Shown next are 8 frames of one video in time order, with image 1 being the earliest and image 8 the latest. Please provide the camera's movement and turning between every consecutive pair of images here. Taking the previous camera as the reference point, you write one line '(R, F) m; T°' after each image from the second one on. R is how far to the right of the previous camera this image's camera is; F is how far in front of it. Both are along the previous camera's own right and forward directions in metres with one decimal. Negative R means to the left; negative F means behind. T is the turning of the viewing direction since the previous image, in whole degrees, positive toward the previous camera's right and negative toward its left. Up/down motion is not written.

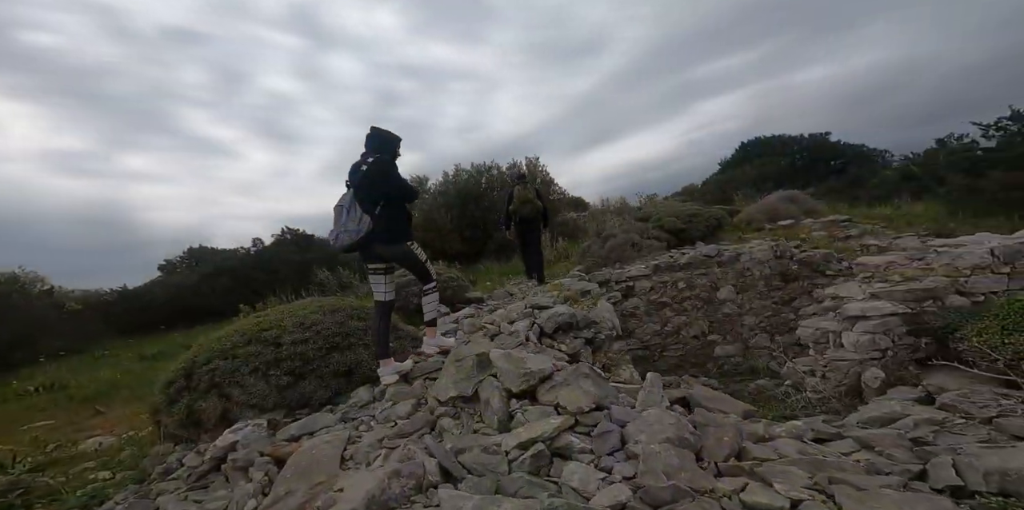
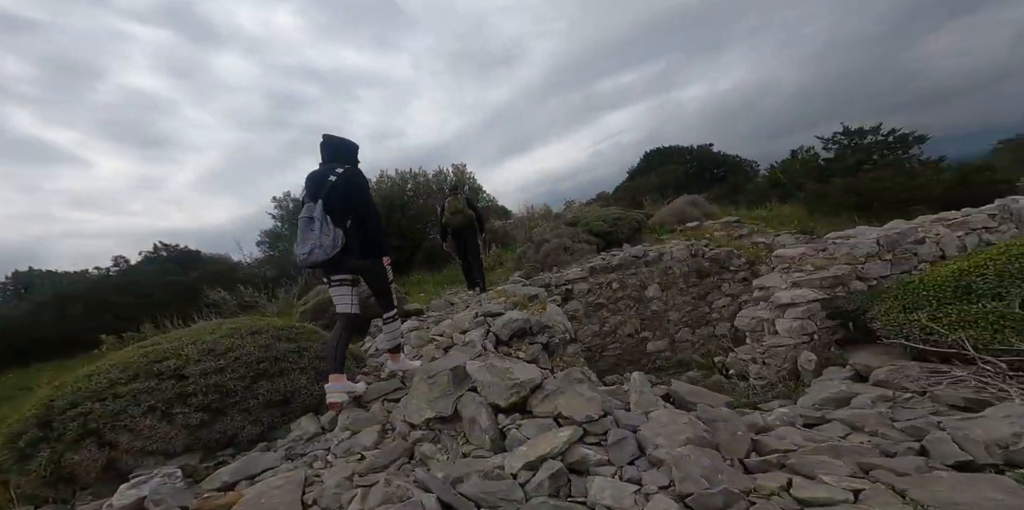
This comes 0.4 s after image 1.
(-0.4, +0.2) m; +11°
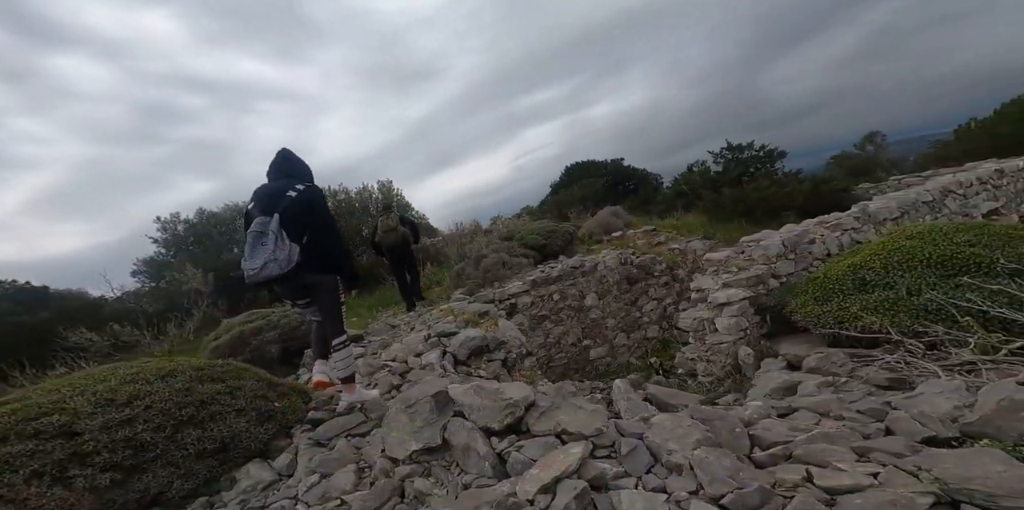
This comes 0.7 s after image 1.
(-0.4, +0.1) m; +11°
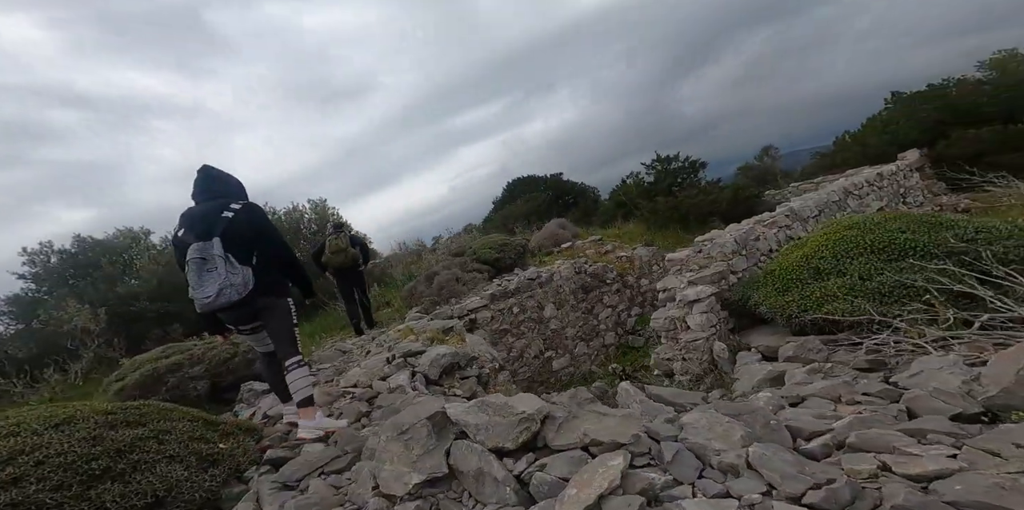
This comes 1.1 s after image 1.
(-0.3, +0.3) m; +9°
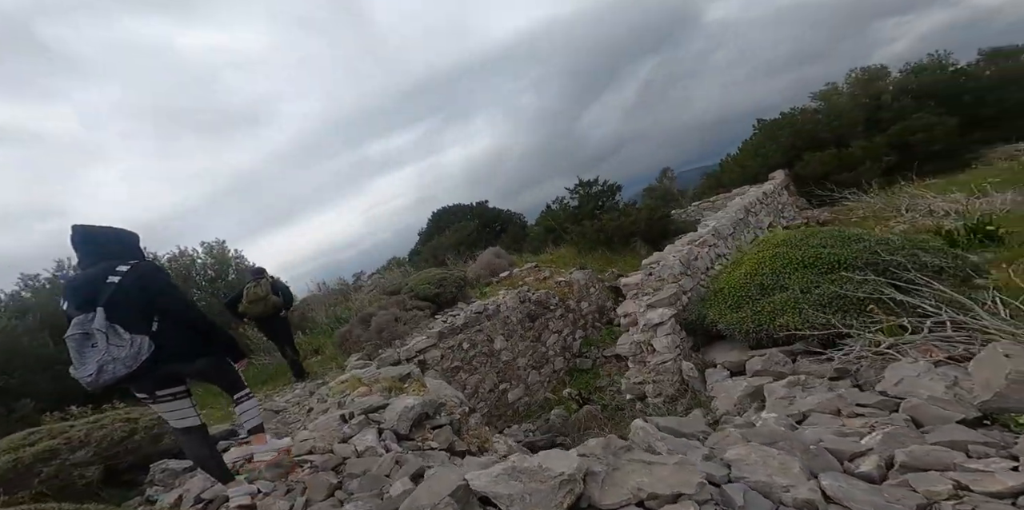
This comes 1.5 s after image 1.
(-0.4, +0.2) m; +11°
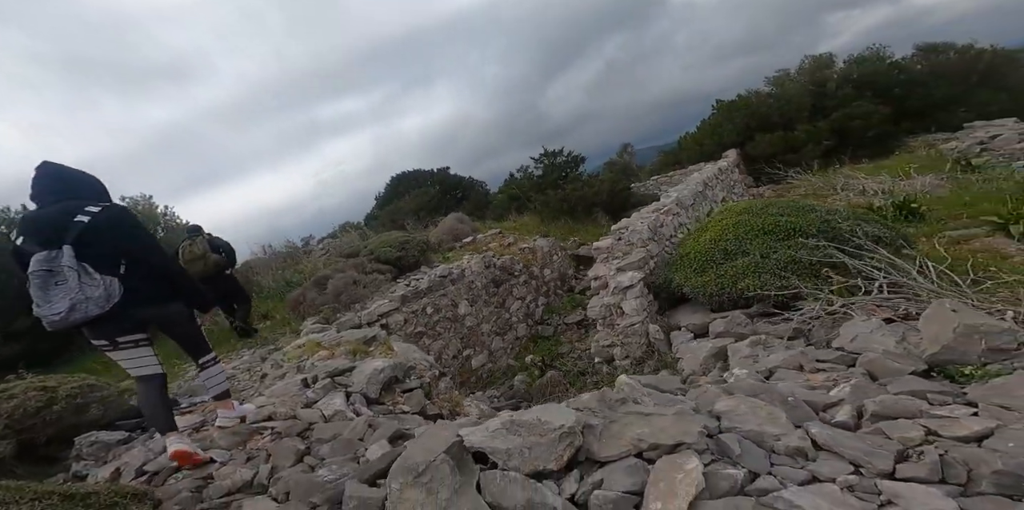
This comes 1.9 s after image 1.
(-0.2, +0.1) m; +6°
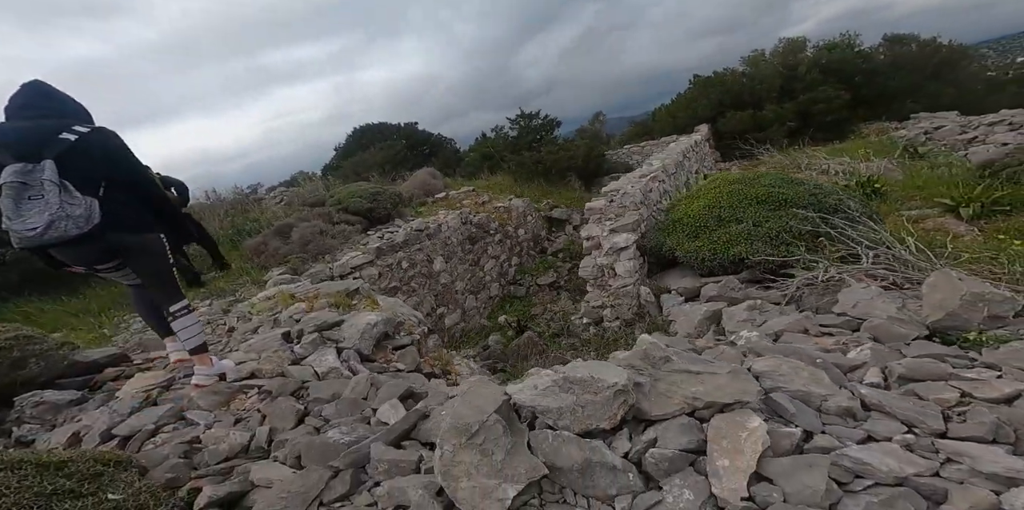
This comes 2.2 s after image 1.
(-0.4, +0.1) m; +7°
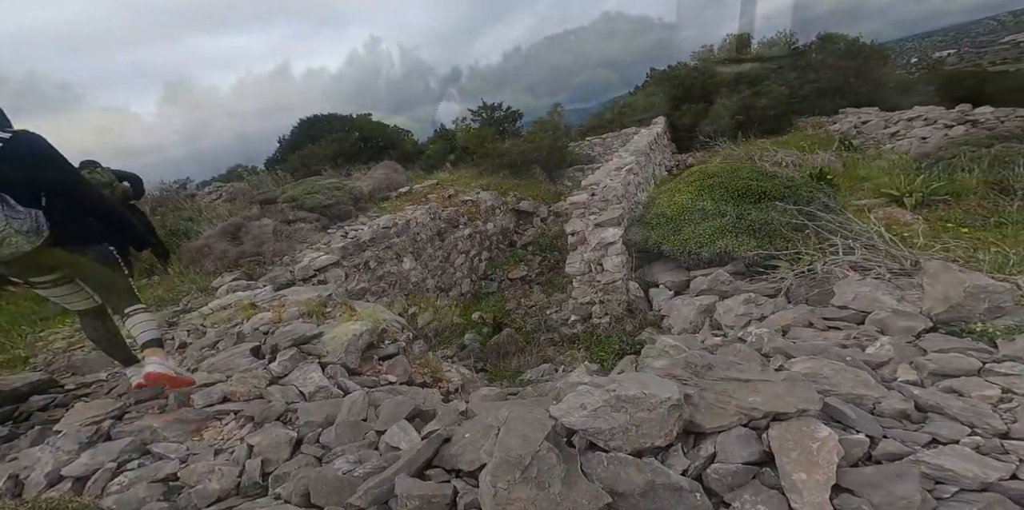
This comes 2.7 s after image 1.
(-0.3, +0.2) m; +7°
